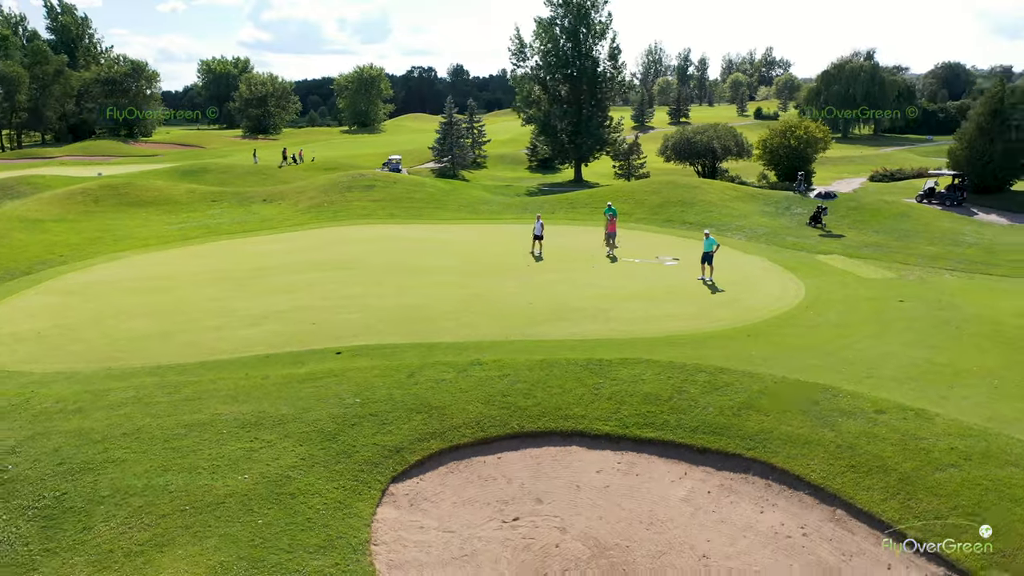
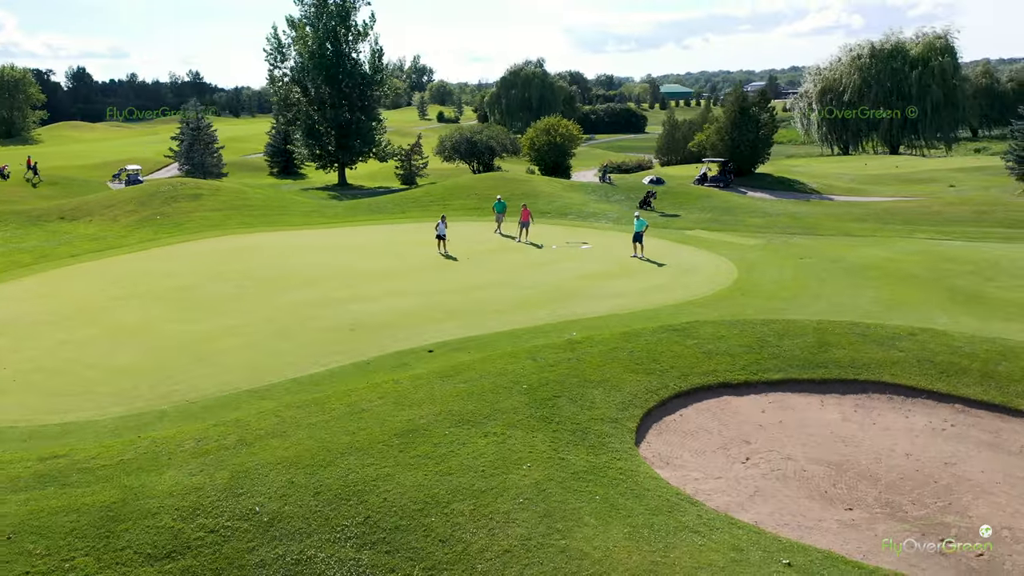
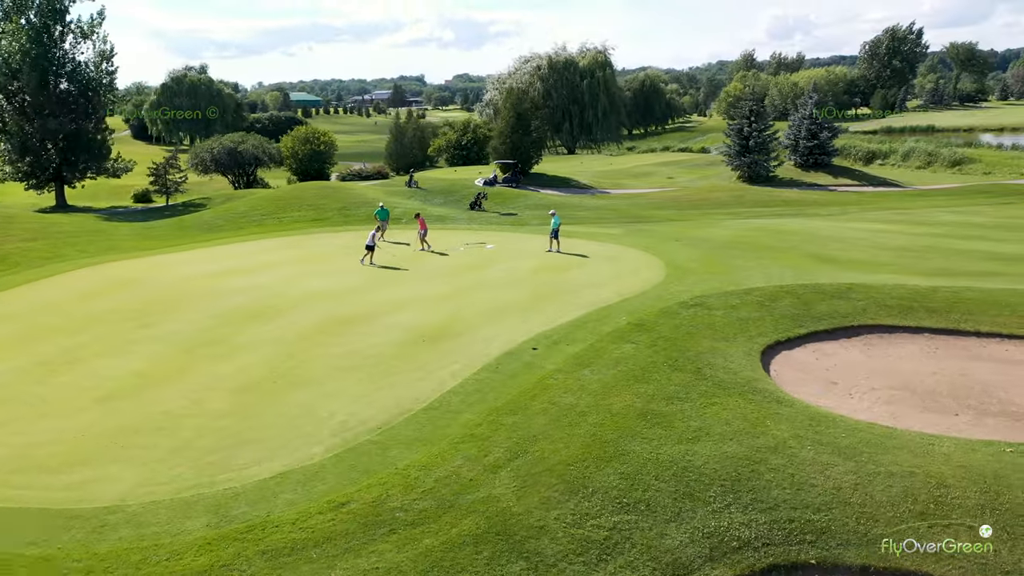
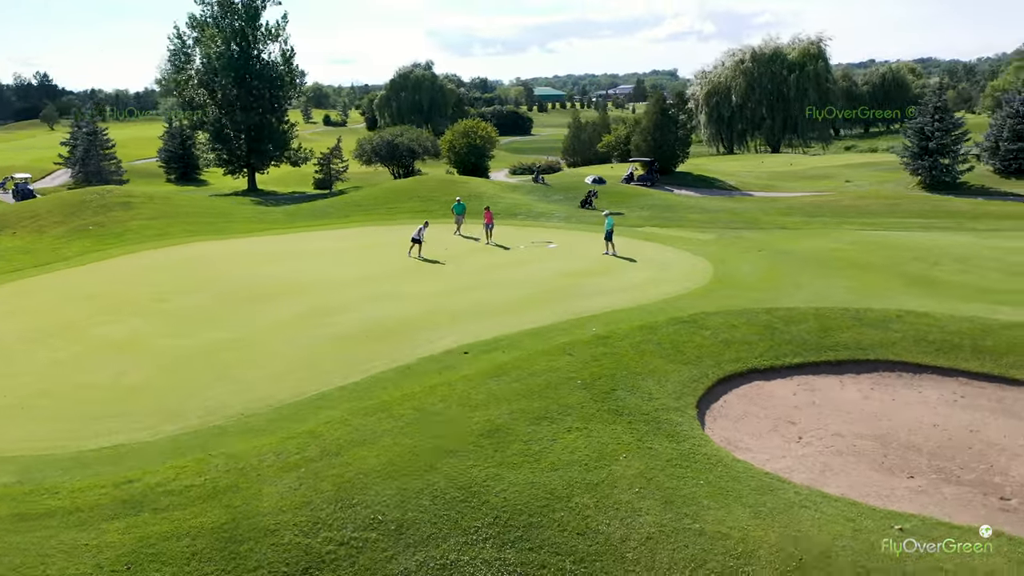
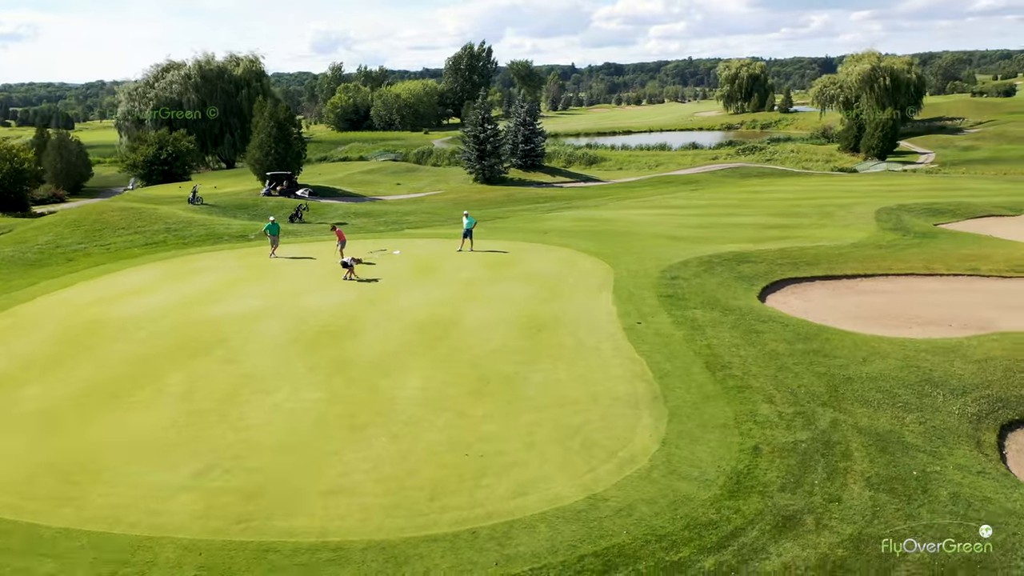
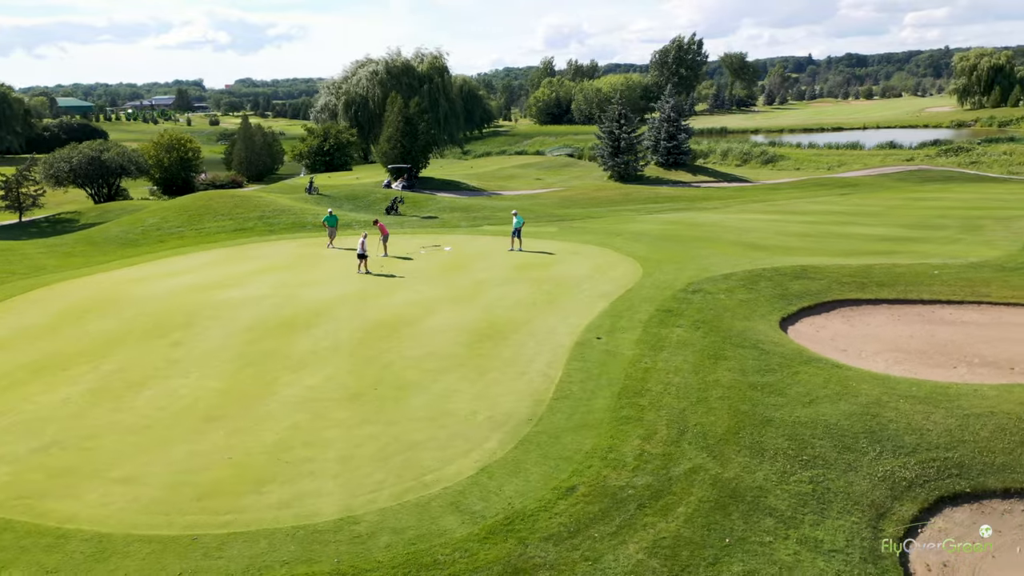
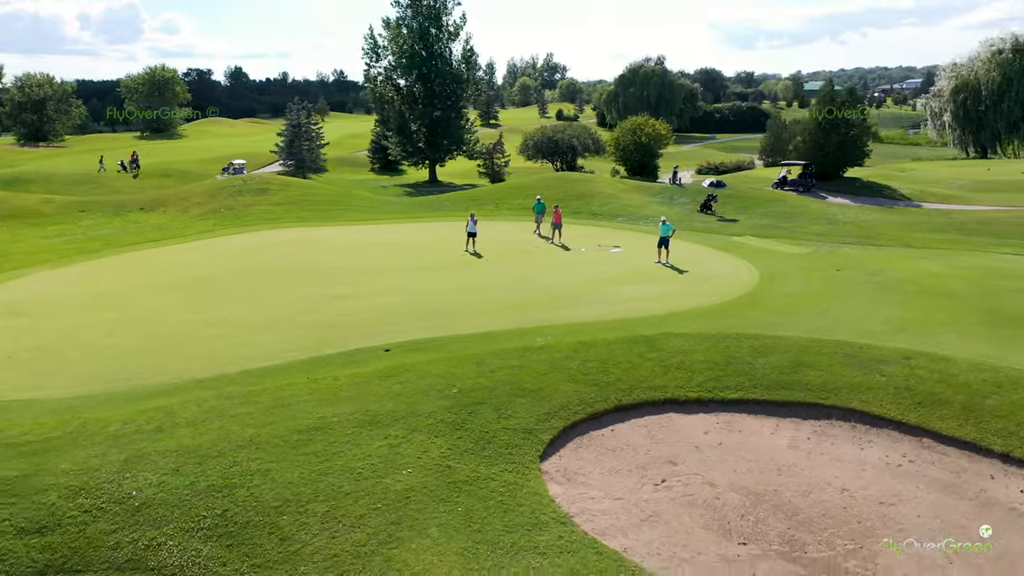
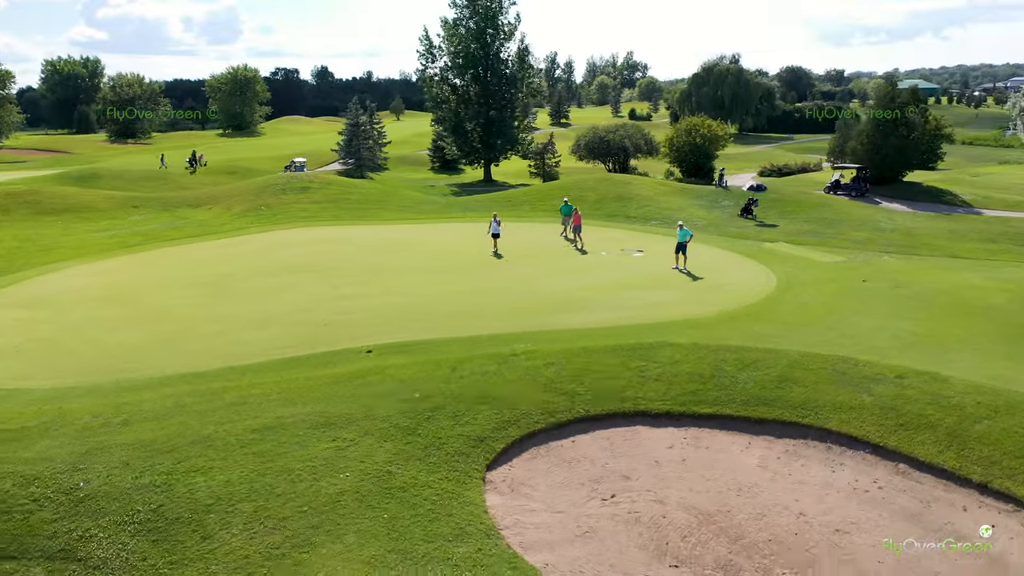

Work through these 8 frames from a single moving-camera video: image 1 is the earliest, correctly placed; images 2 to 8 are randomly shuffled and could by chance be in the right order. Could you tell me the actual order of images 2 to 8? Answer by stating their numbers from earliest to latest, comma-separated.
8, 7, 2, 4, 3, 6, 5
